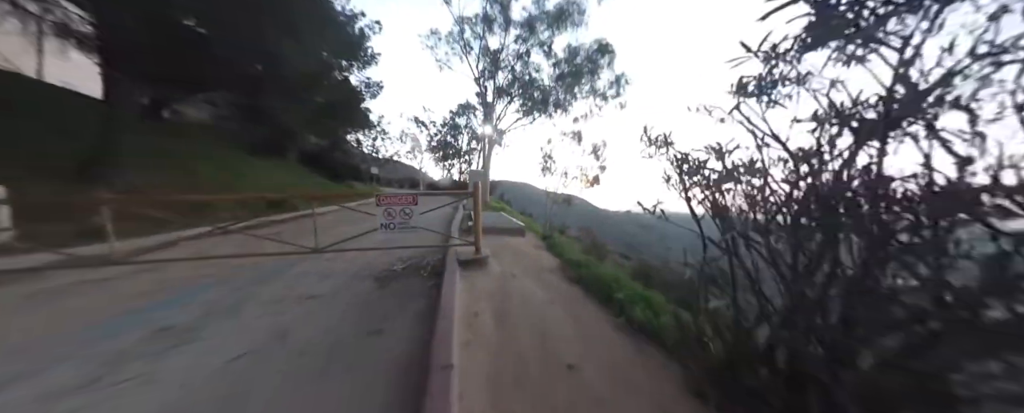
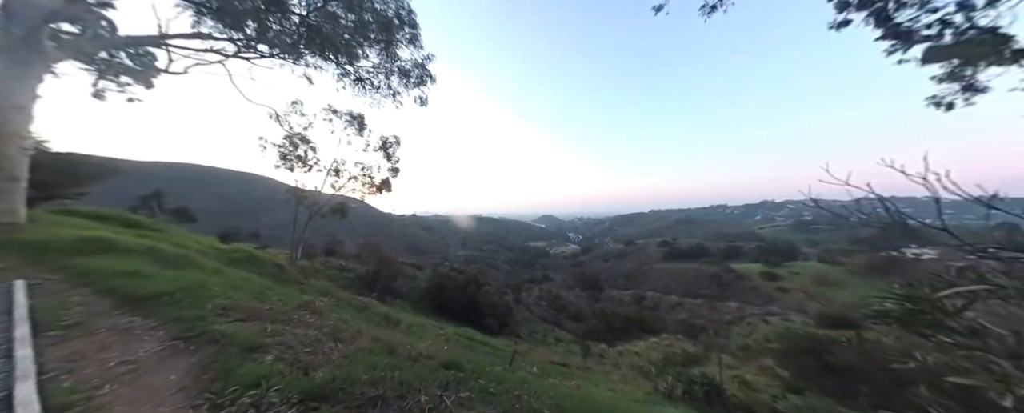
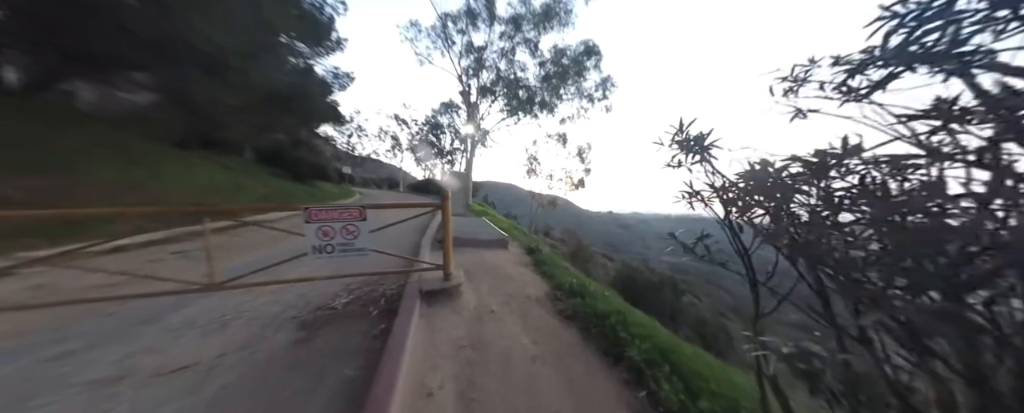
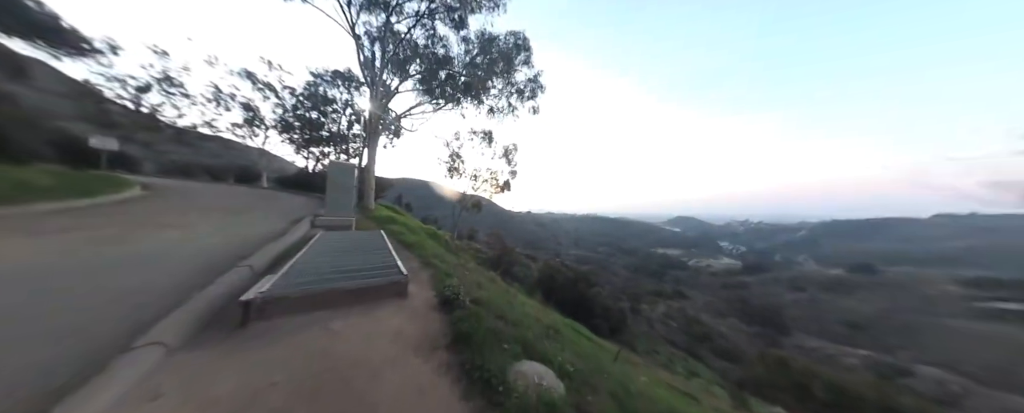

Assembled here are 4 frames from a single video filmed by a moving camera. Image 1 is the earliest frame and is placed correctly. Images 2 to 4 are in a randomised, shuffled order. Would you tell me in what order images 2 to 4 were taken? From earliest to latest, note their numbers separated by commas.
3, 4, 2
